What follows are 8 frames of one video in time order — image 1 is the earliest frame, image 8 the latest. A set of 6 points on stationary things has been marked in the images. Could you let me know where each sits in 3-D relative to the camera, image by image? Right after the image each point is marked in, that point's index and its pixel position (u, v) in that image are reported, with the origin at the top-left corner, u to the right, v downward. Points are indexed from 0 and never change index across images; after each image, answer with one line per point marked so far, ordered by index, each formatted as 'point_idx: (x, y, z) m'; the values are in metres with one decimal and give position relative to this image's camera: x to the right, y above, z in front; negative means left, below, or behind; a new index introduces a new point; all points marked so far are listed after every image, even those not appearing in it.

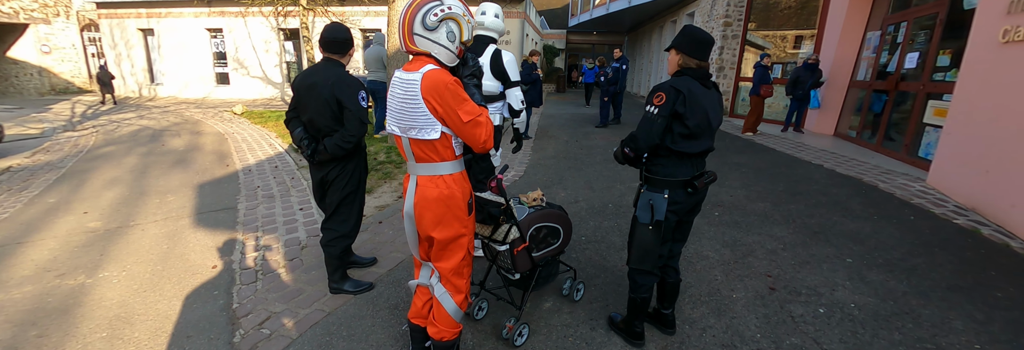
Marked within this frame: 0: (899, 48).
0: (+6.5, +2.2, +6.7) m
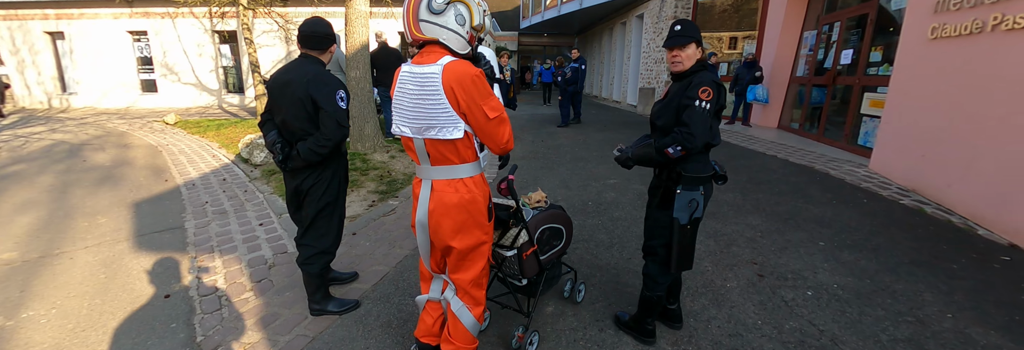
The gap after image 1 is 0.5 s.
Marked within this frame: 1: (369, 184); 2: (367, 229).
0: (+5.9, +2.4, +7.3) m
1: (-1.8, -0.1, +5.1) m
2: (-1.4, -0.5, +3.9) m
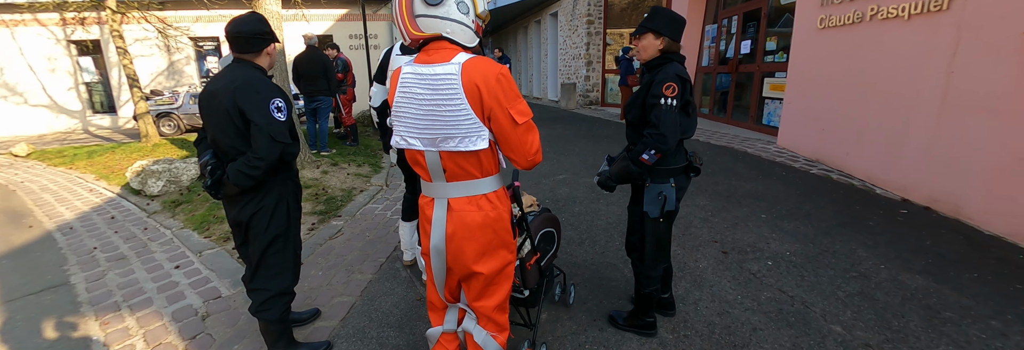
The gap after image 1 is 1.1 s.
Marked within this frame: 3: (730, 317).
0: (+4.6, +2.8, +8.2) m
1: (-2.3, -0.3, +4.5) m
2: (-1.7, -0.7, +3.5) m
3: (+1.4, -0.9, +2.5) m
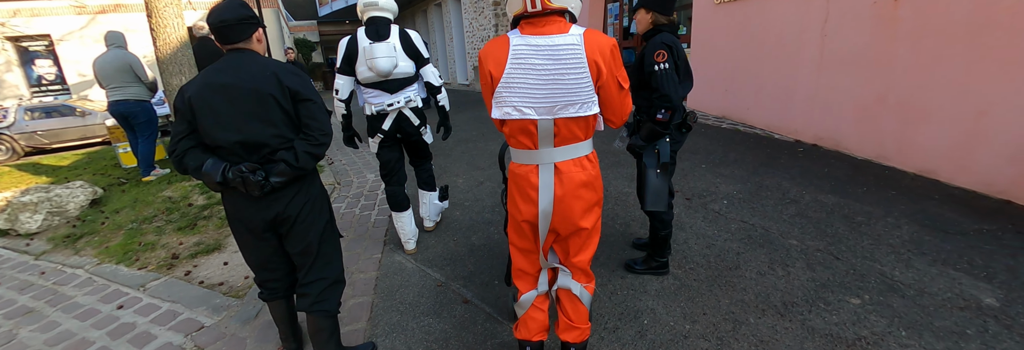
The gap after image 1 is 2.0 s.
0: (+2.8, +3.6, +9.1) m
1: (-2.6, -0.4, +4.1) m
2: (-1.7, -0.7, +3.2) m
3: (+1.5, -0.5, +3.0) m
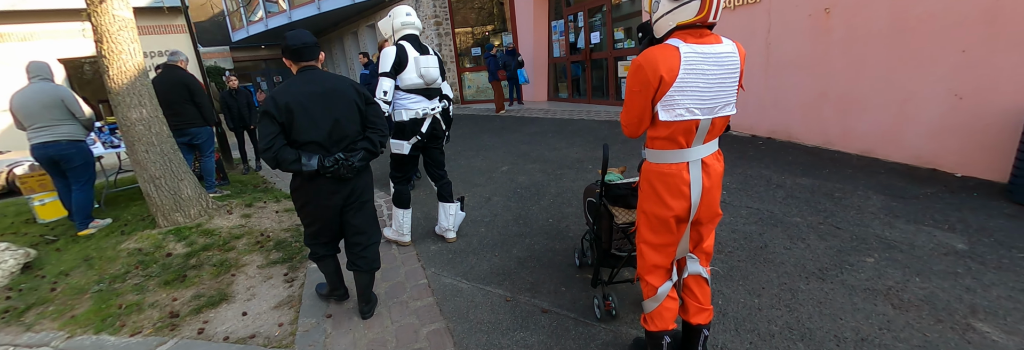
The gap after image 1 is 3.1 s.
0: (+1.7, +3.5, +9.7) m
1: (-2.3, -0.7, +3.6) m
2: (-1.3, -0.9, +2.9) m
3: (+1.9, -0.5, +3.3) m
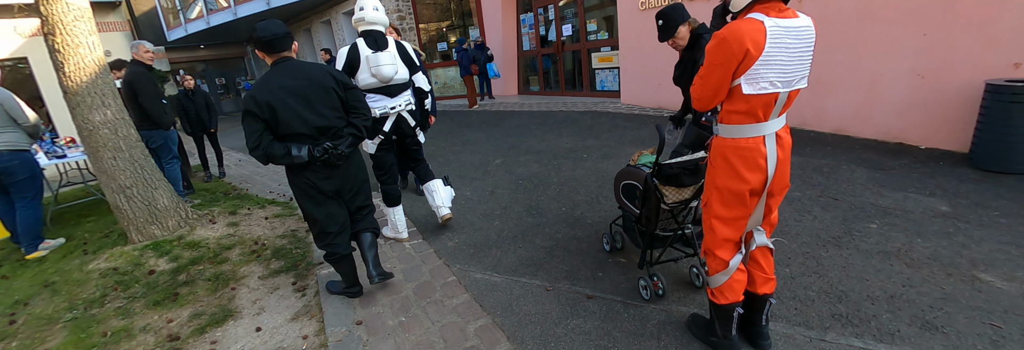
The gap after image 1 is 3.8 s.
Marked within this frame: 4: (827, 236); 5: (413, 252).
0: (+0.9, +3.7, +9.8) m
1: (-2.2, -0.7, +3.3) m
2: (-1.0, -0.9, +2.7) m
3: (+2.1, -0.3, +3.5) m
4: (+2.3, -0.5, +3.0) m
5: (-0.8, -0.7, +3.4) m
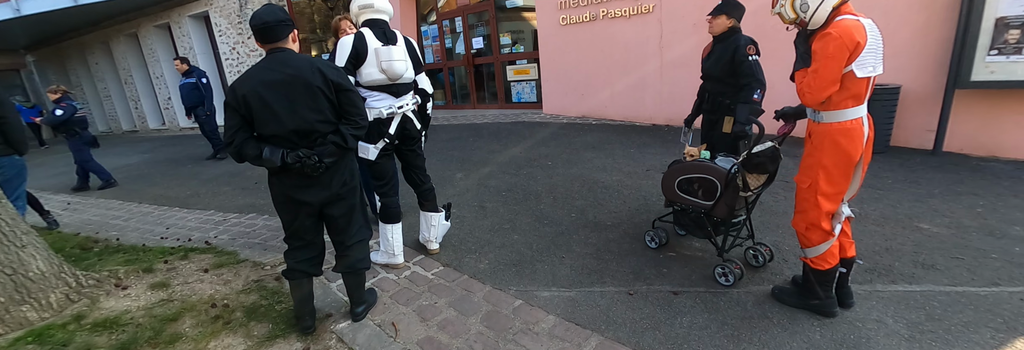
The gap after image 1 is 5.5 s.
0: (-1.3, +3.3, +9.6) m
1: (-1.7, -1.0, +2.4) m
2: (-0.4, -1.0, +2.2) m
3: (+2.2, -0.2, +3.9) m
4: (+2.6, -0.3, +3.6) m
5: (-0.5, -0.8, +2.9) m
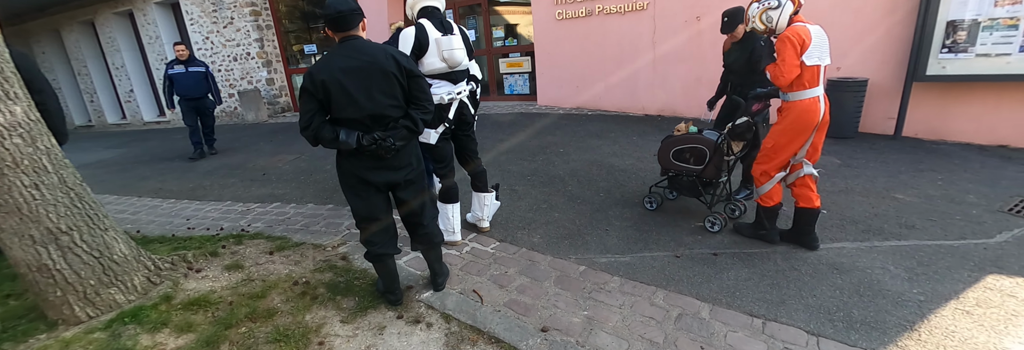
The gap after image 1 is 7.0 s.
0: (-1.6, +3.5, +9.7) m
1: (-1.2, -0.8, +2.5) m
2: (+0.1, -0.9, +2.4) m
3: (+2.5, 0.0, +4.4) m
4: (+3.0, -0.1, +4.1) m
5: (-0.1, -0.6, +3.1) m
